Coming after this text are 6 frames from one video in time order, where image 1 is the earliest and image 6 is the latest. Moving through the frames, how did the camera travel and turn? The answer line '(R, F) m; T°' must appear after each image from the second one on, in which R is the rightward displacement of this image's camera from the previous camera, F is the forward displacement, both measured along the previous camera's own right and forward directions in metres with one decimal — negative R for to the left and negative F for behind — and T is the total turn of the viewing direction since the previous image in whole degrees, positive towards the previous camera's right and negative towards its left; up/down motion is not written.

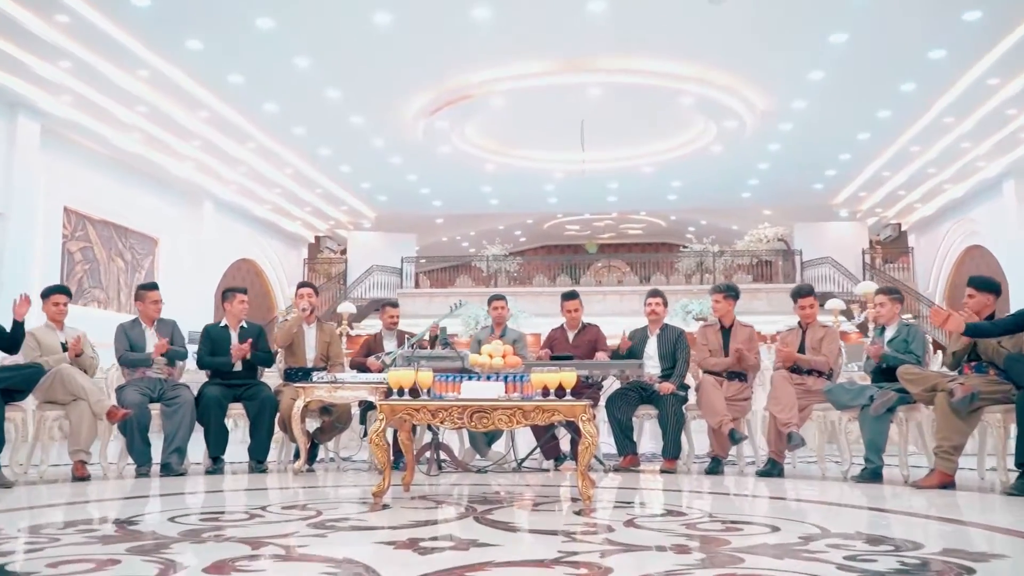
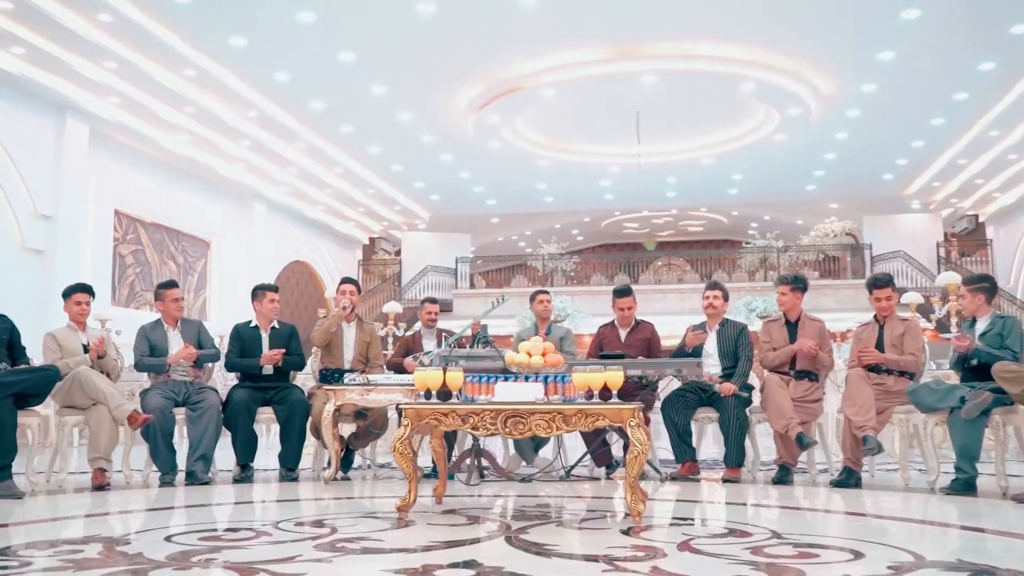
(+0.1, +0.4) m; -4°
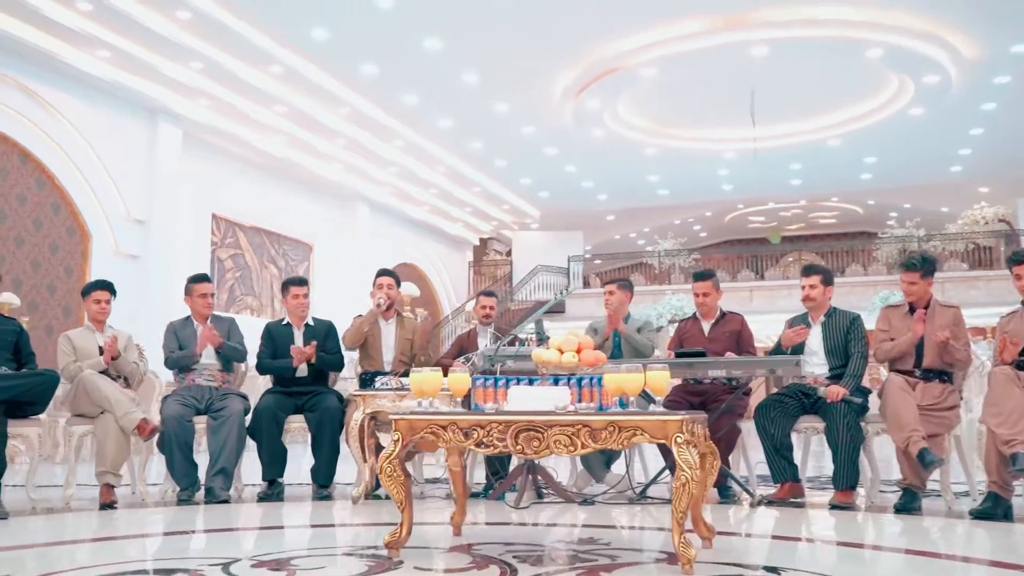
(+0.3, +0.7) m; -8°
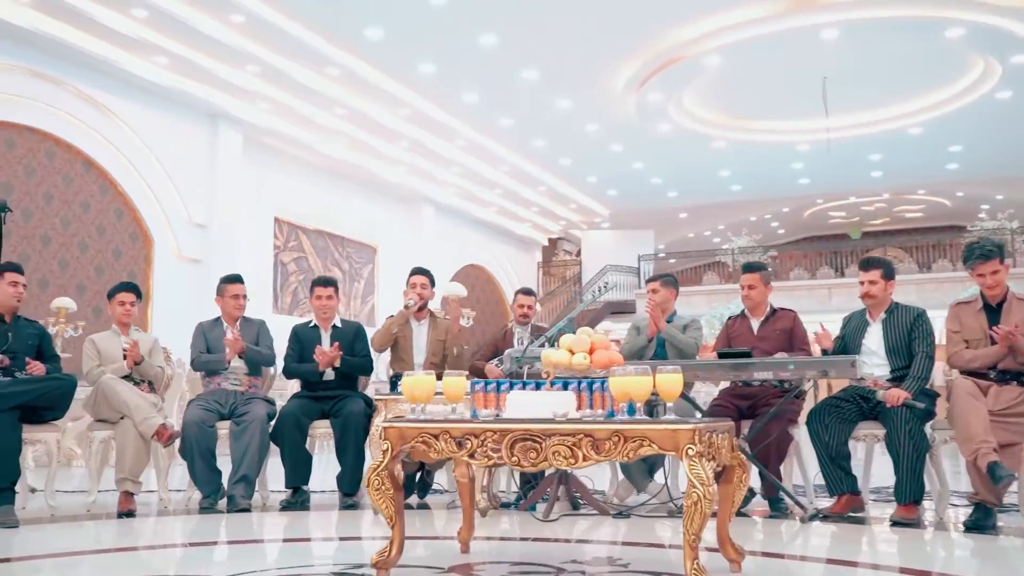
(+0.2, +0.2) m; -5°
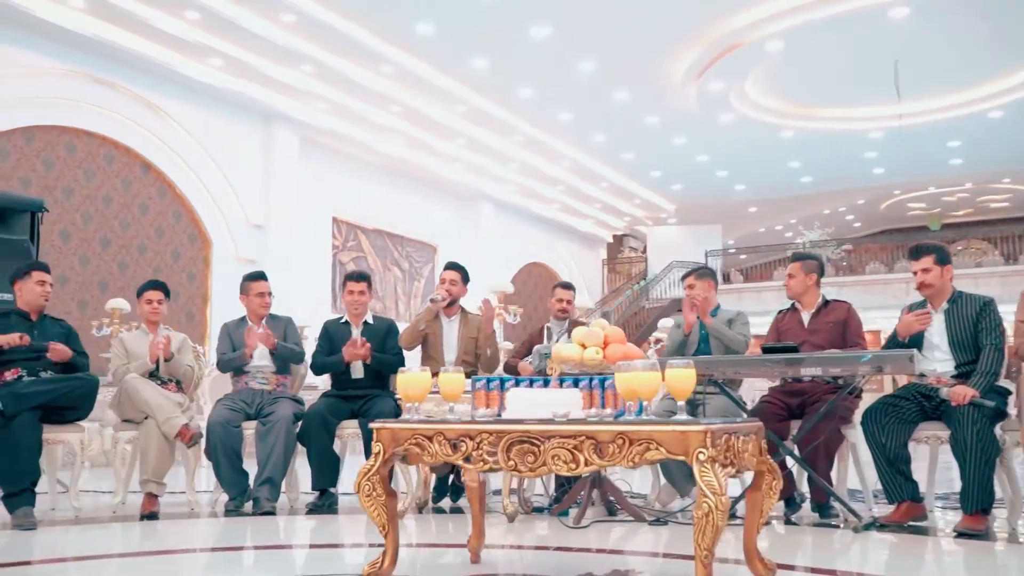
(+0.2, +0.2) m; -5°
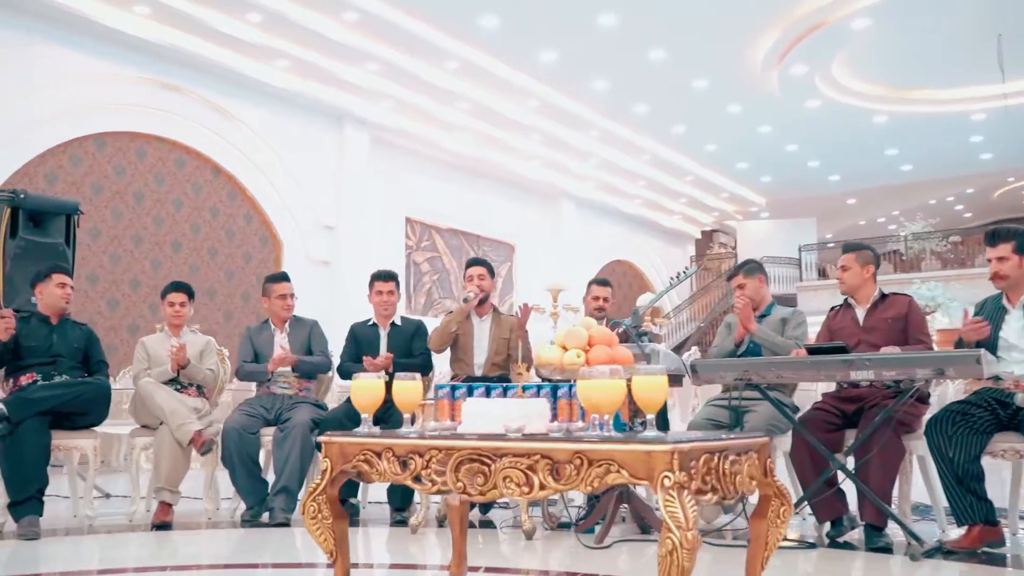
(+0.3, +0.3) m; -6°
